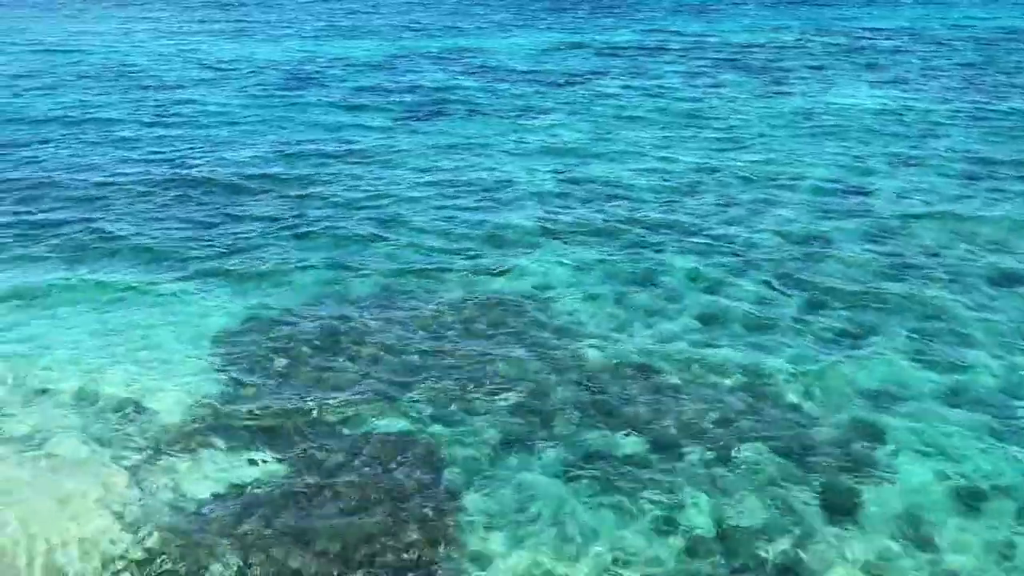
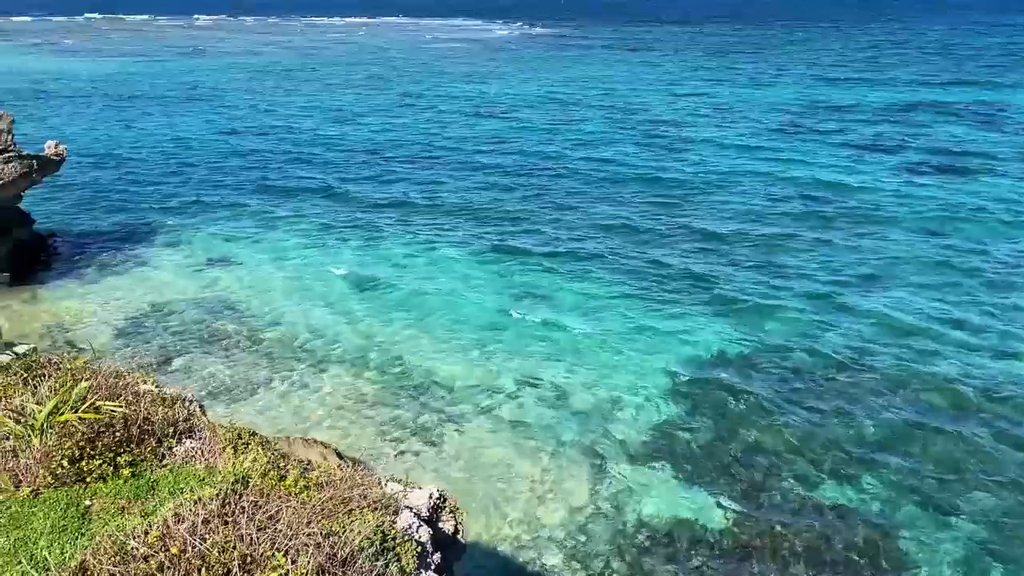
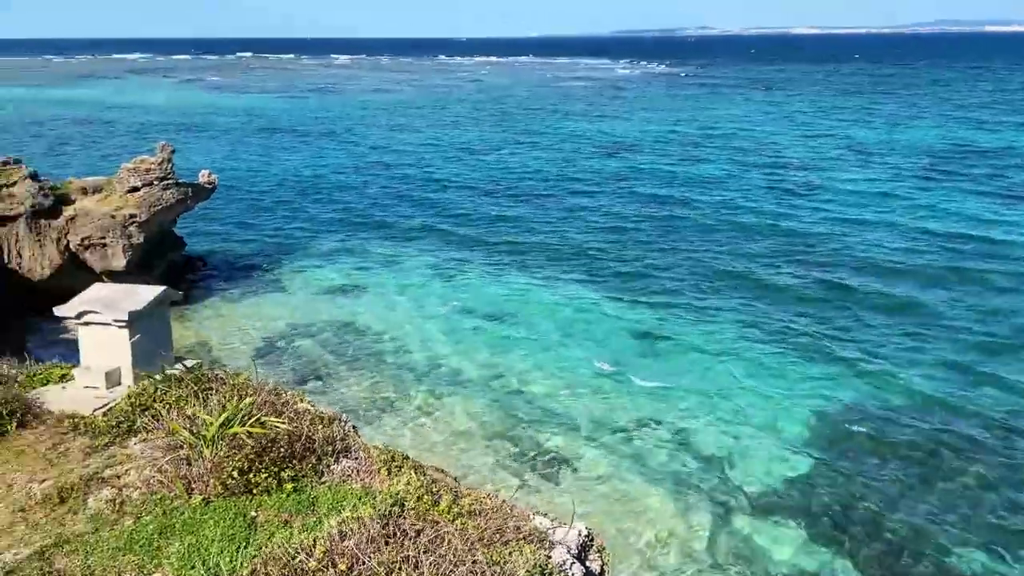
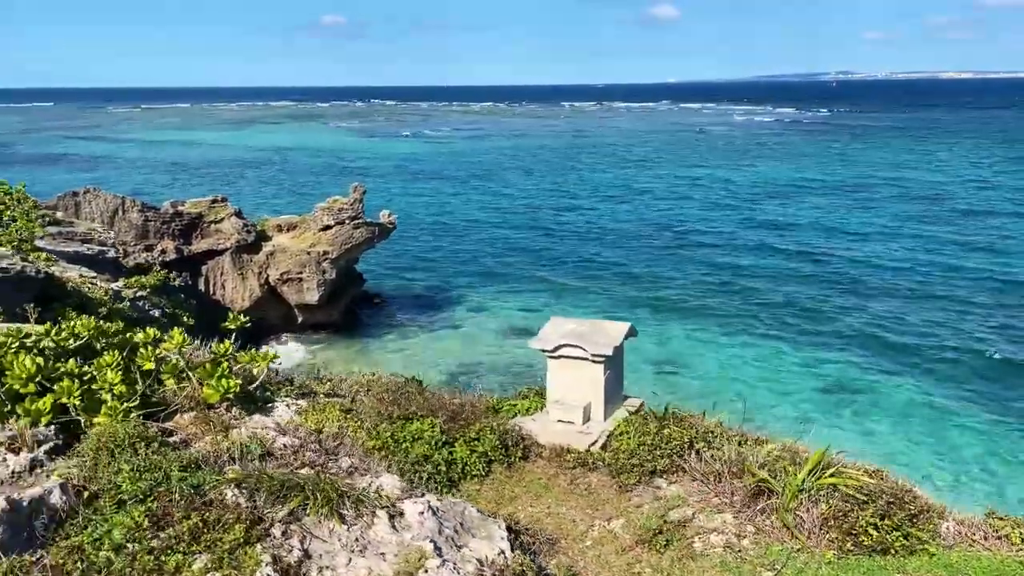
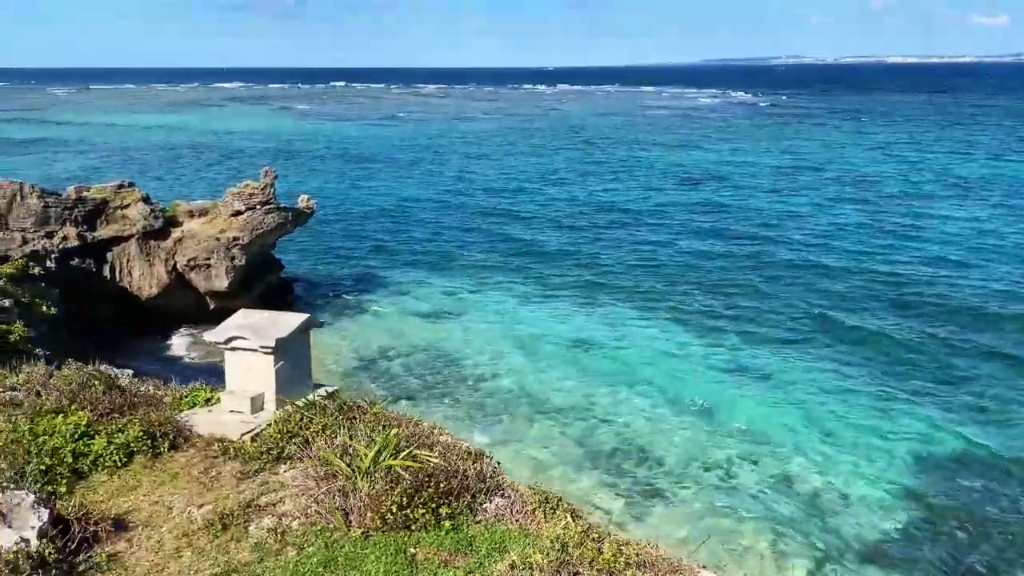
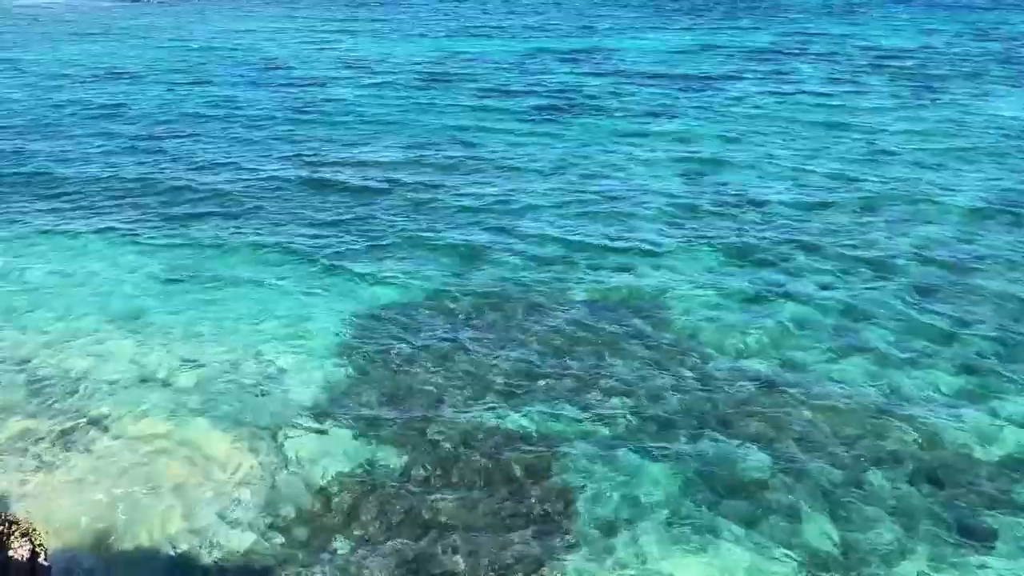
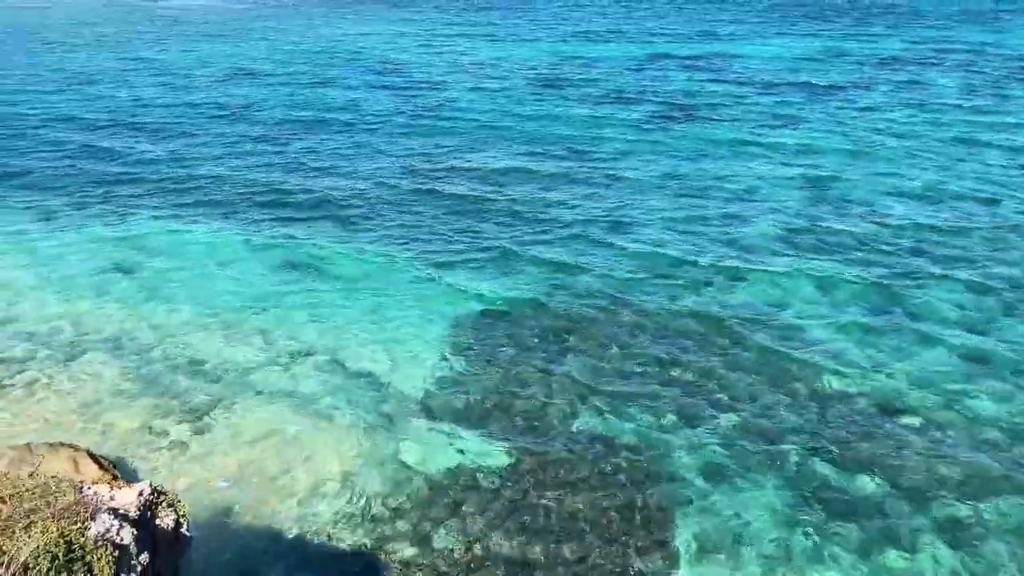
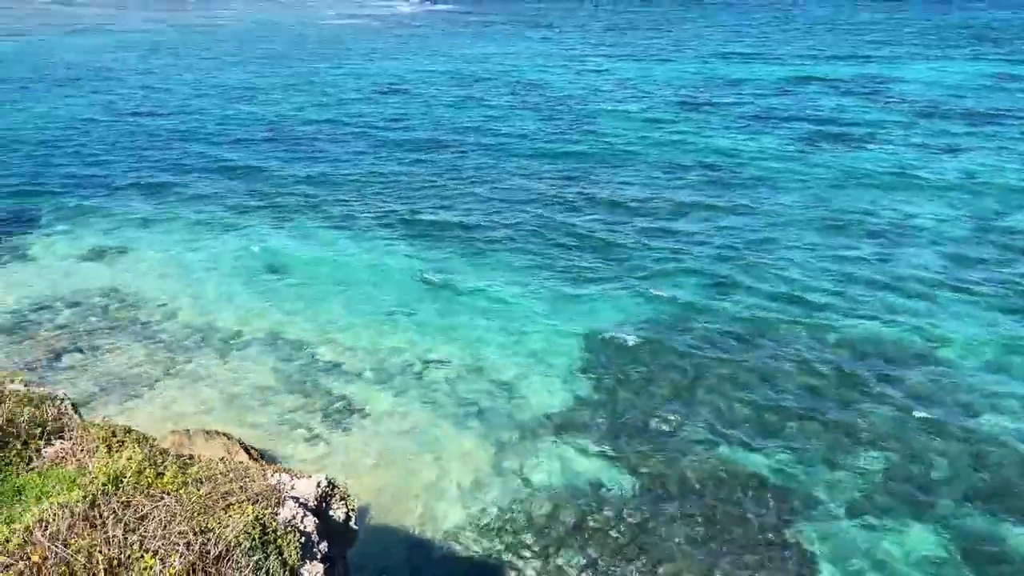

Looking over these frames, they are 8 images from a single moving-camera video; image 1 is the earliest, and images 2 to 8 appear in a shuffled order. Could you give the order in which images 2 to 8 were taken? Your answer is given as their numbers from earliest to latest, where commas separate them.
6, 7, 8, 2, 3, 5, 4
